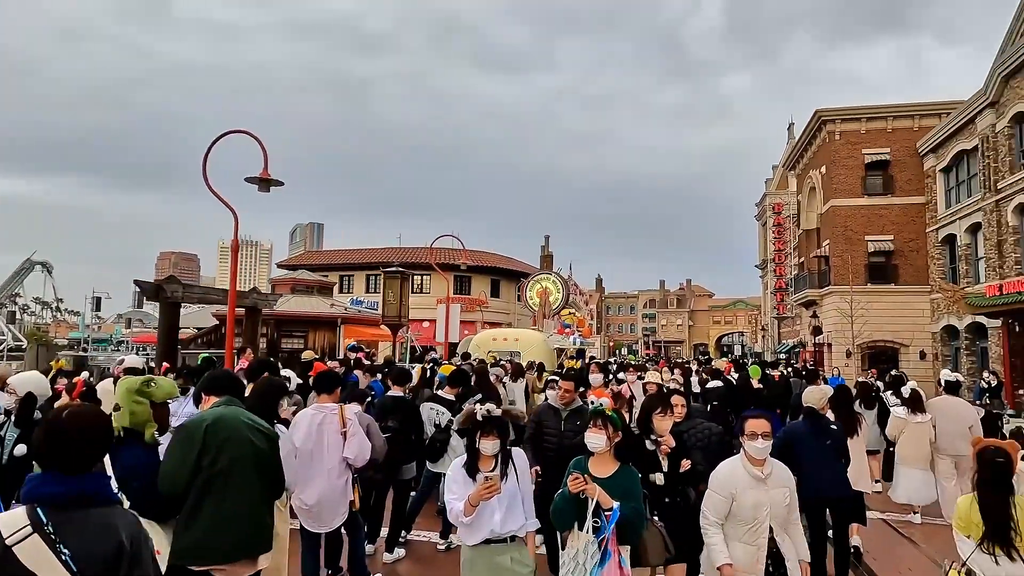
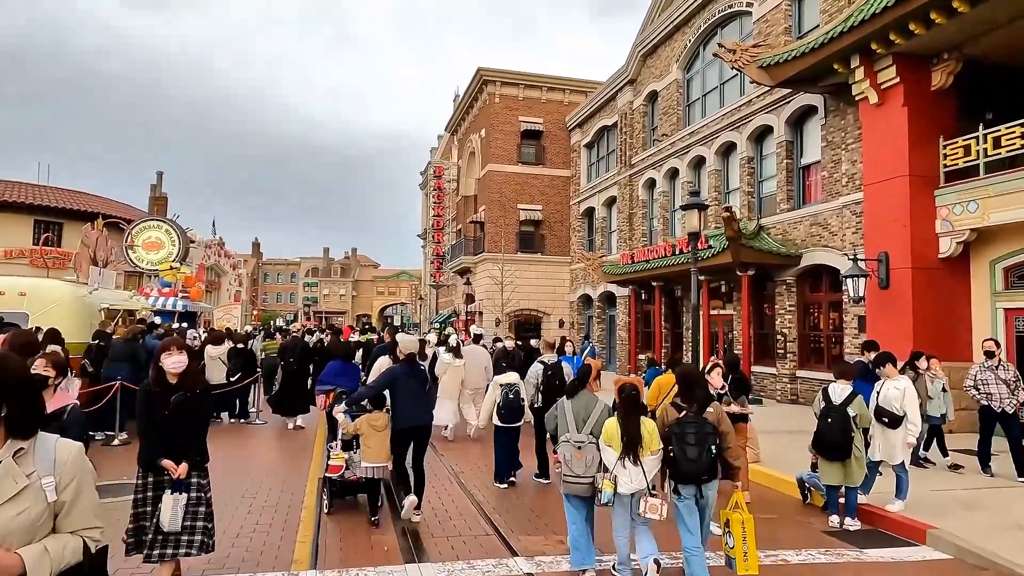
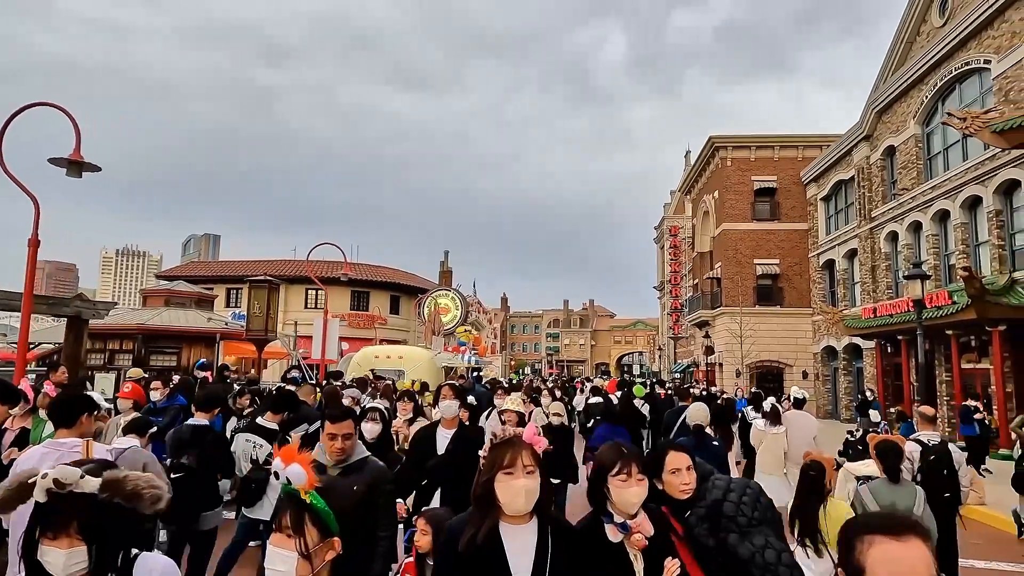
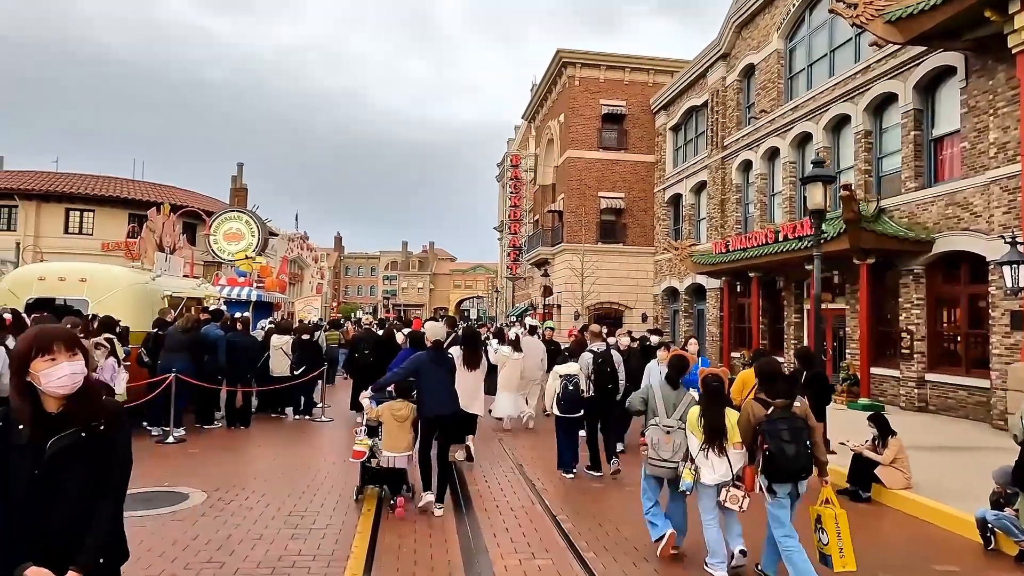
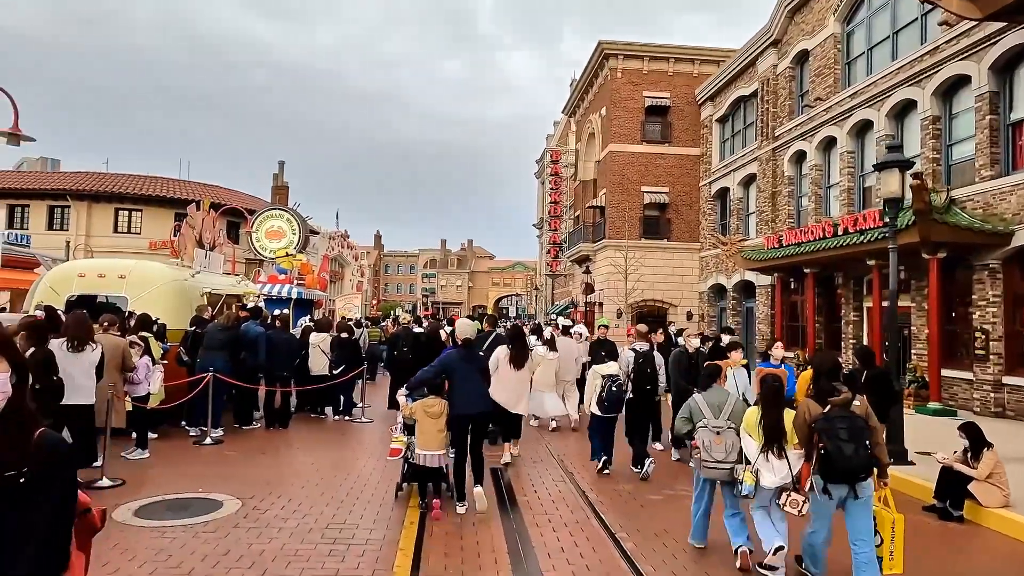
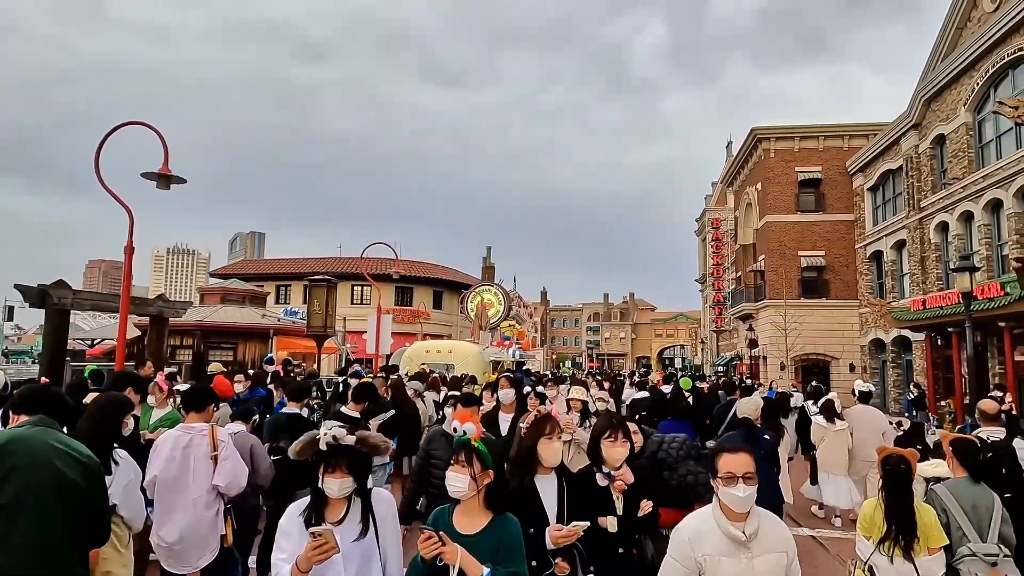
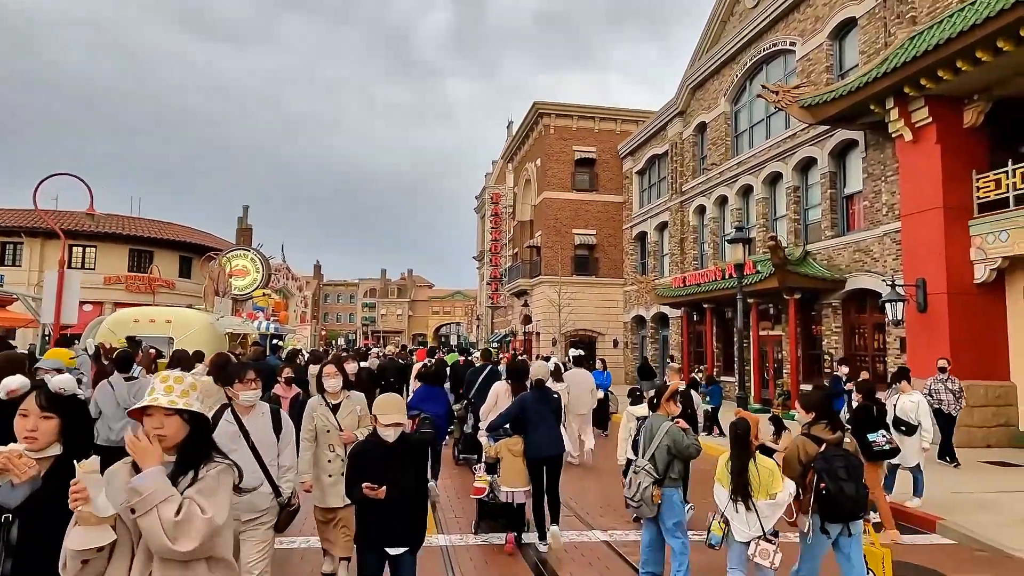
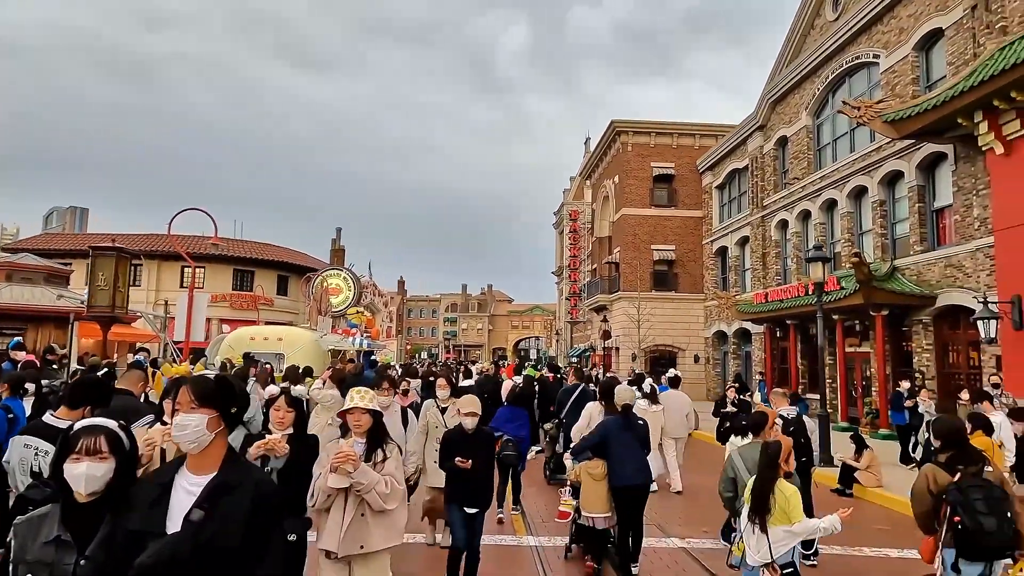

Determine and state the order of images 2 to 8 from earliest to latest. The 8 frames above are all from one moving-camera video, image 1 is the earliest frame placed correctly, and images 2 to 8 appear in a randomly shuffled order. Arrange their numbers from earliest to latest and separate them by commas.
6, 3, 8, 7, 2, 4, 5
